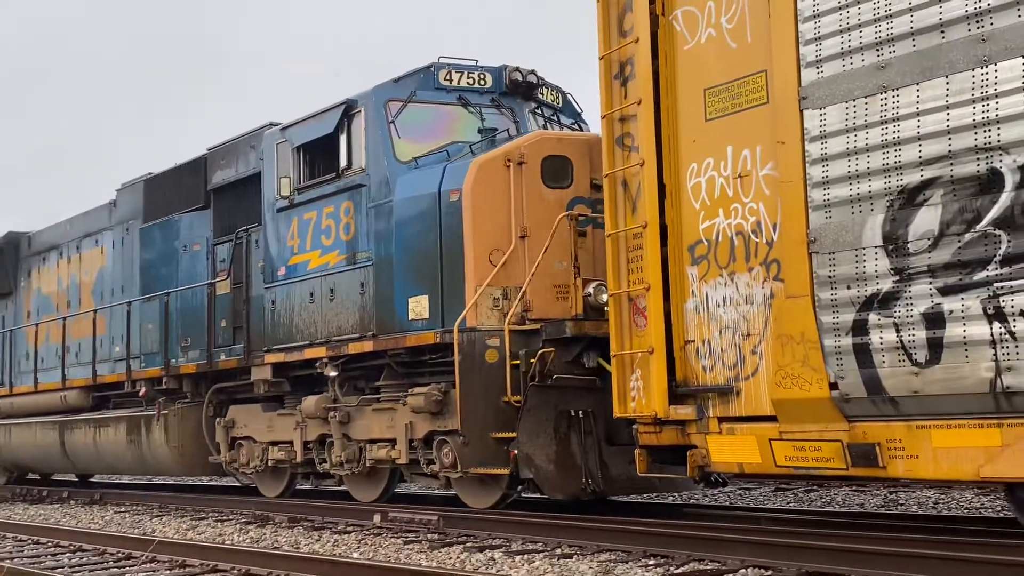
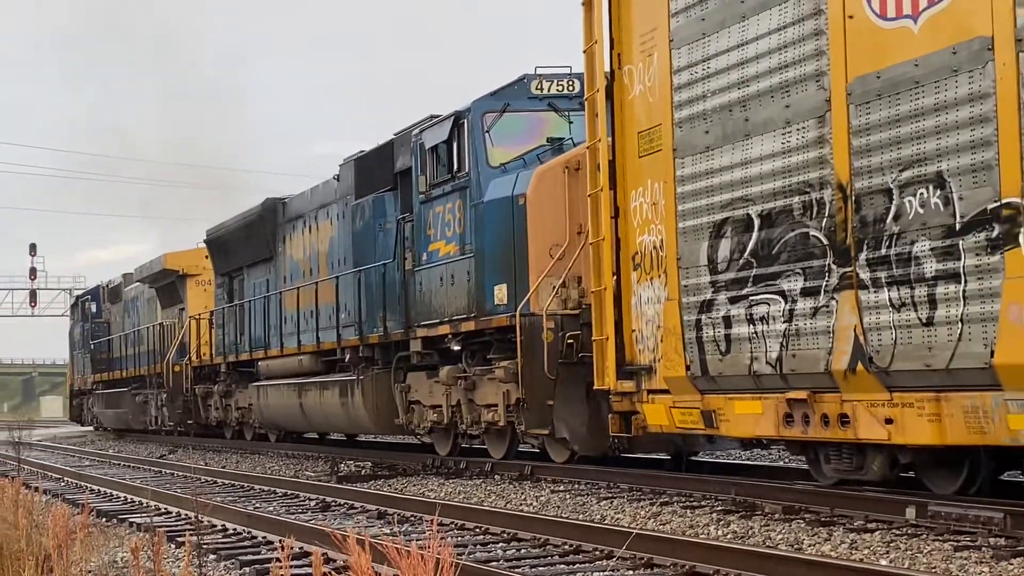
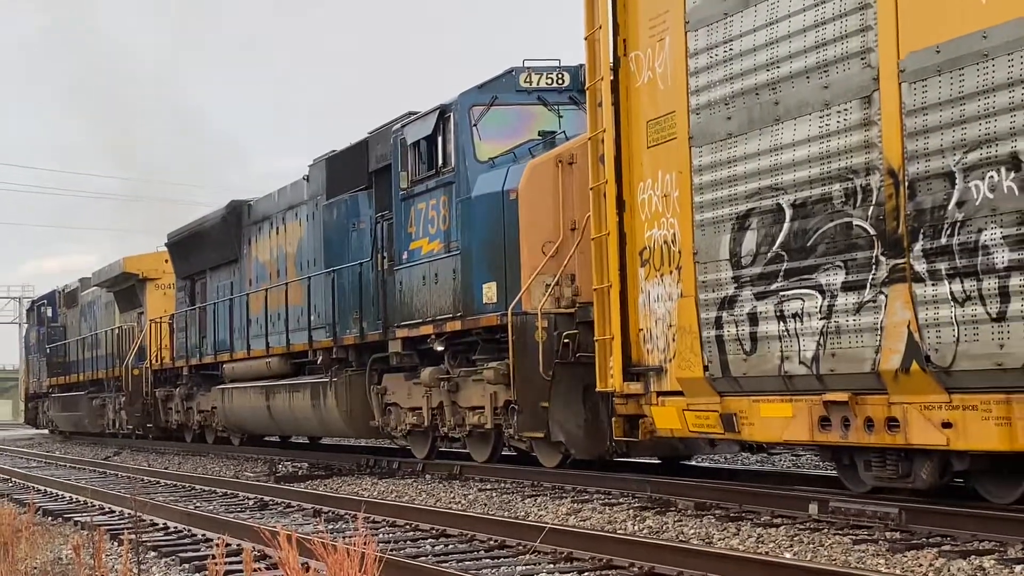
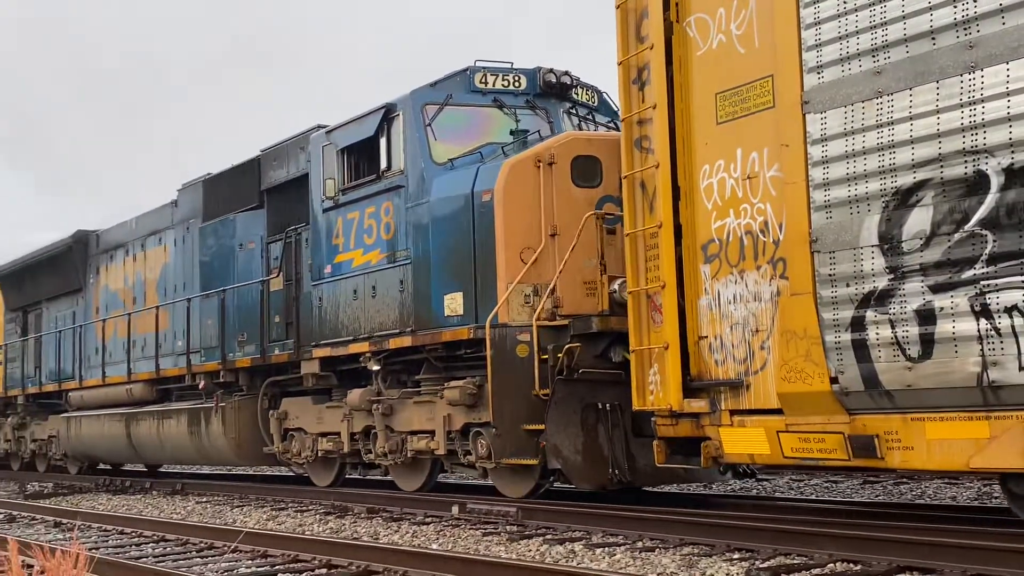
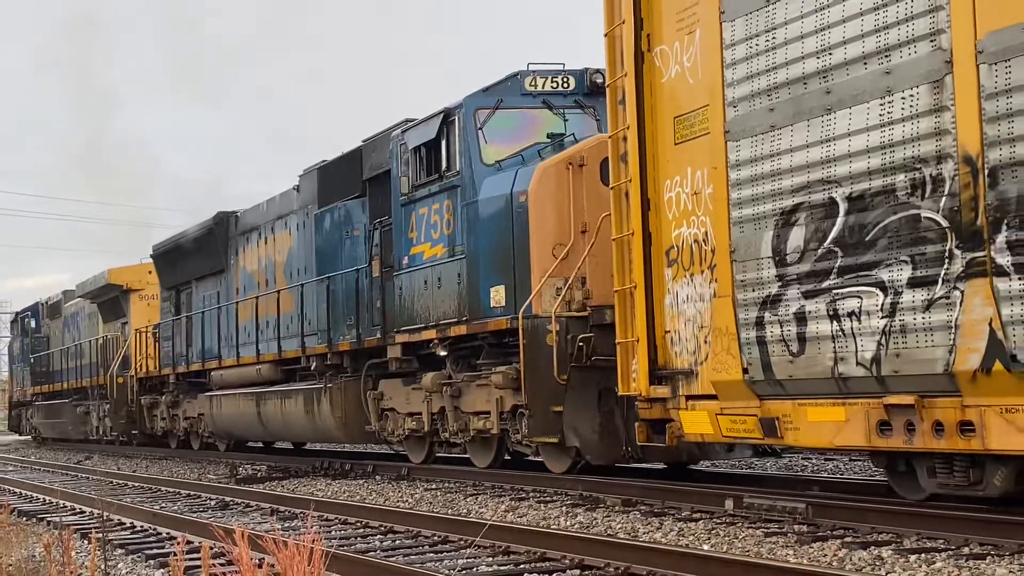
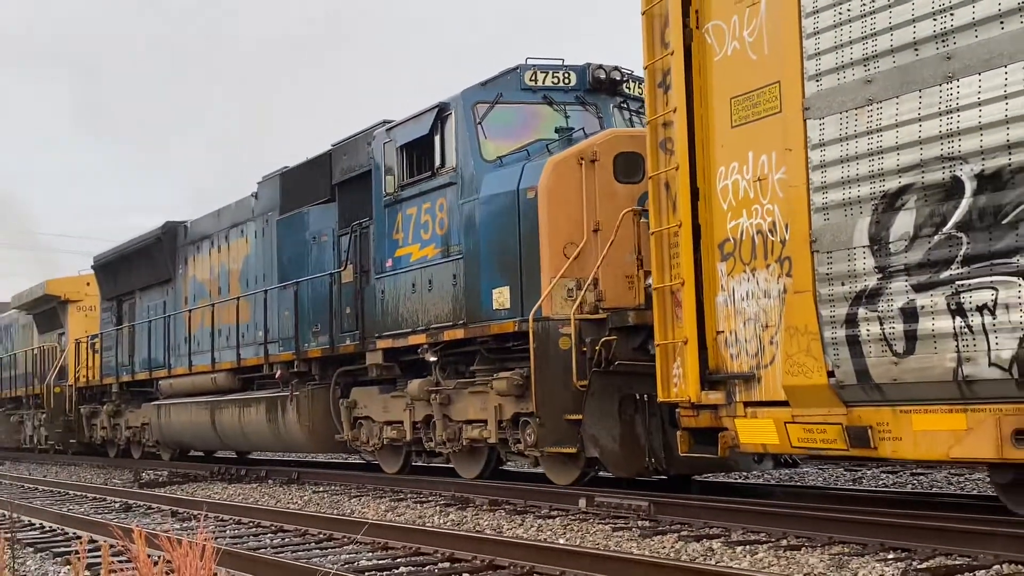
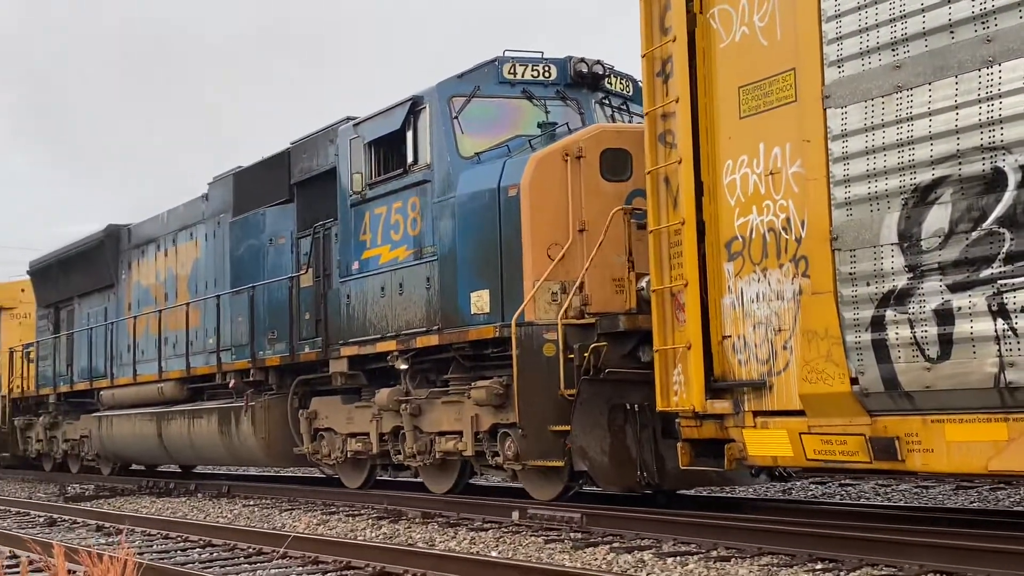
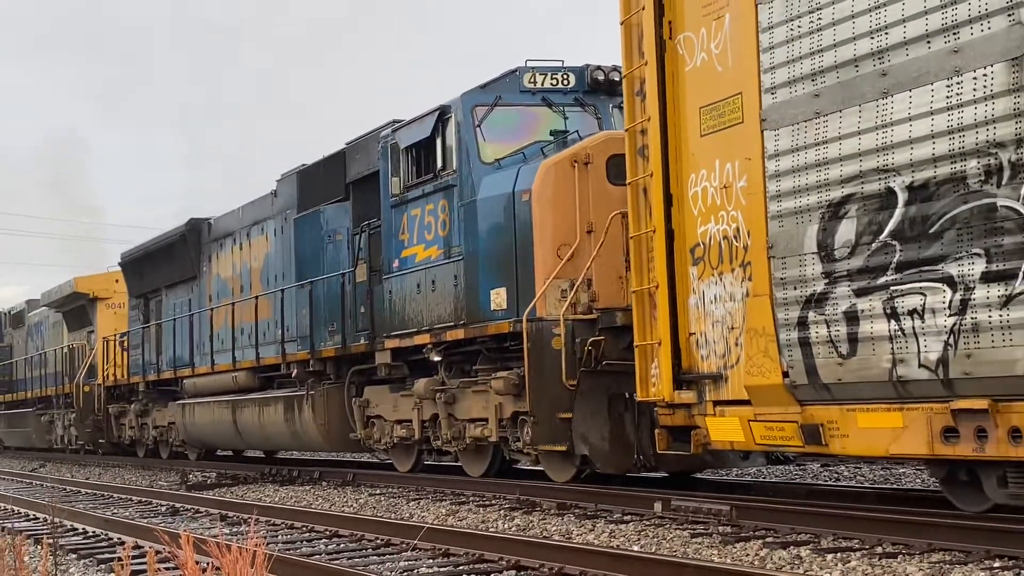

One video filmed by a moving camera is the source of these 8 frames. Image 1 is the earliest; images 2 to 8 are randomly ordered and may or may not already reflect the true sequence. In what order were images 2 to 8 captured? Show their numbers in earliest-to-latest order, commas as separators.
4, 7, 6, 8, 5, 3, 2
